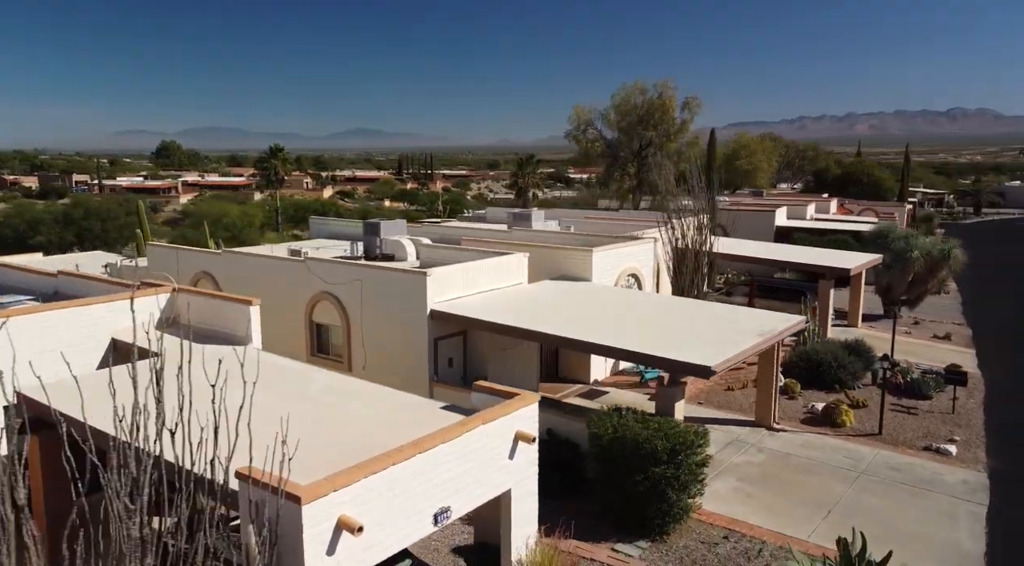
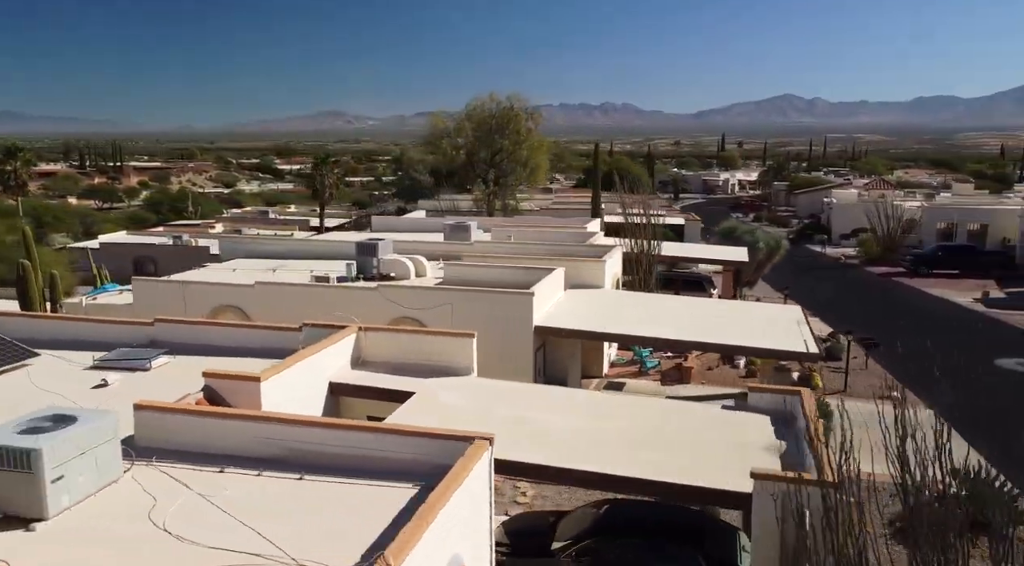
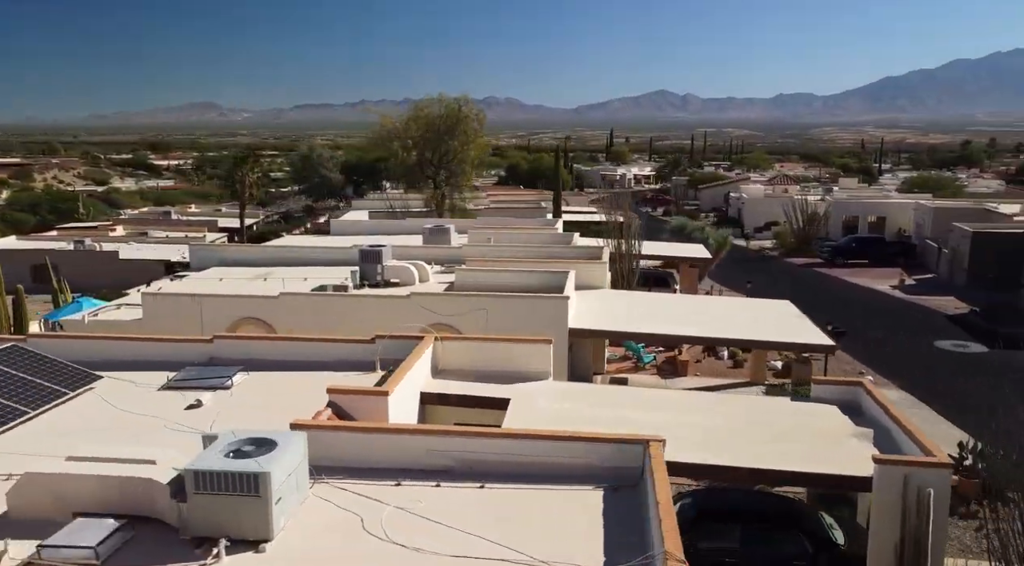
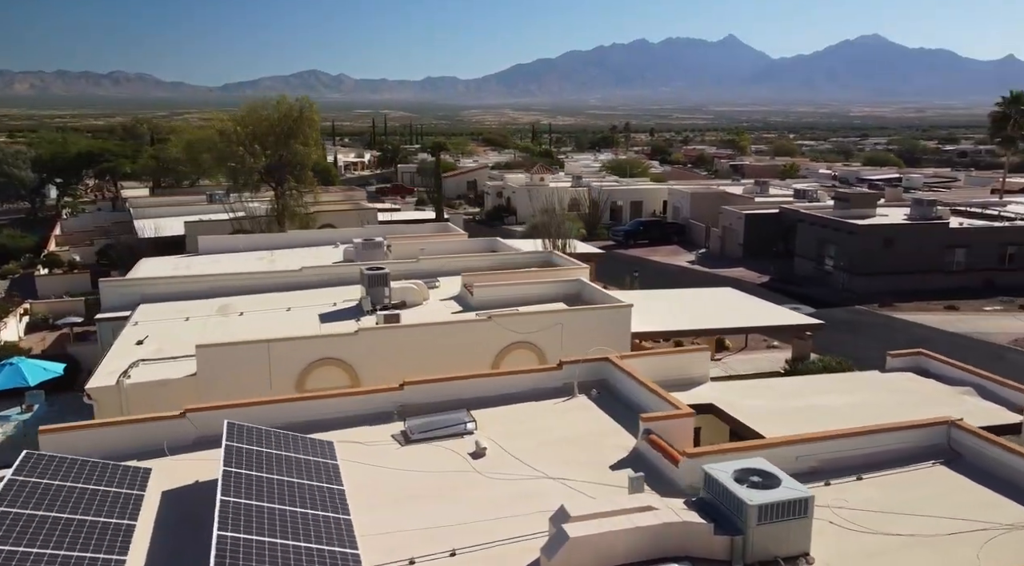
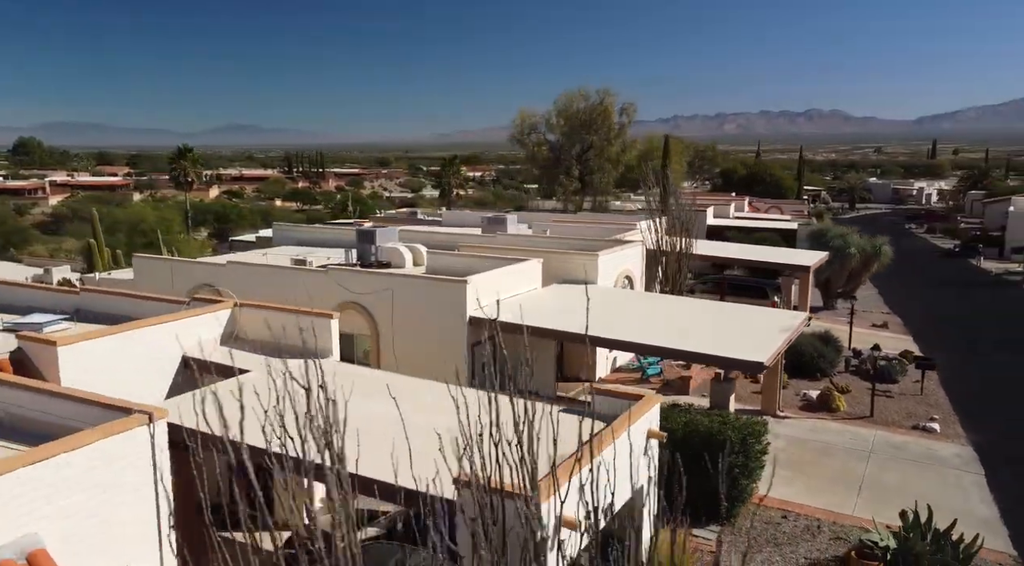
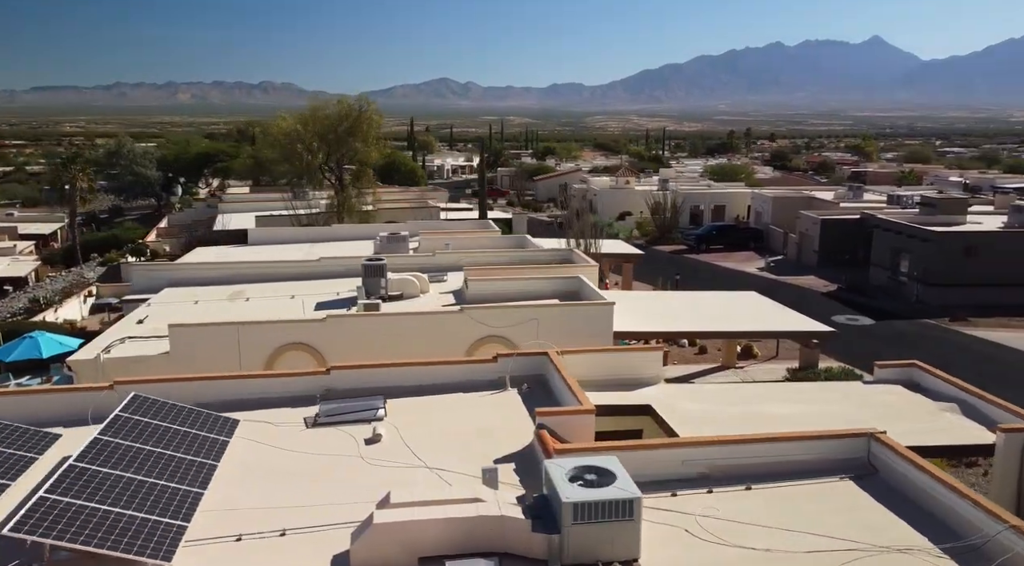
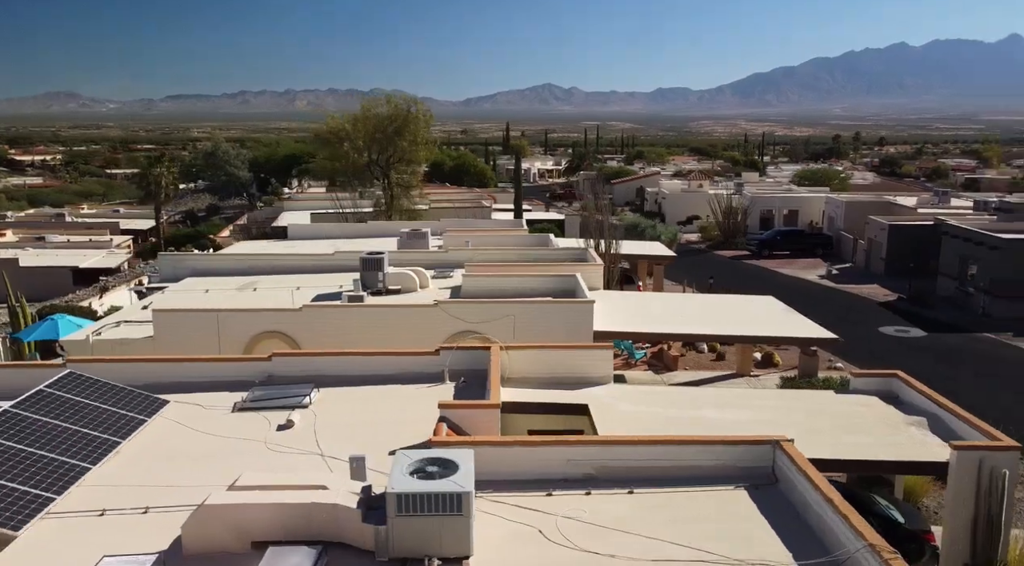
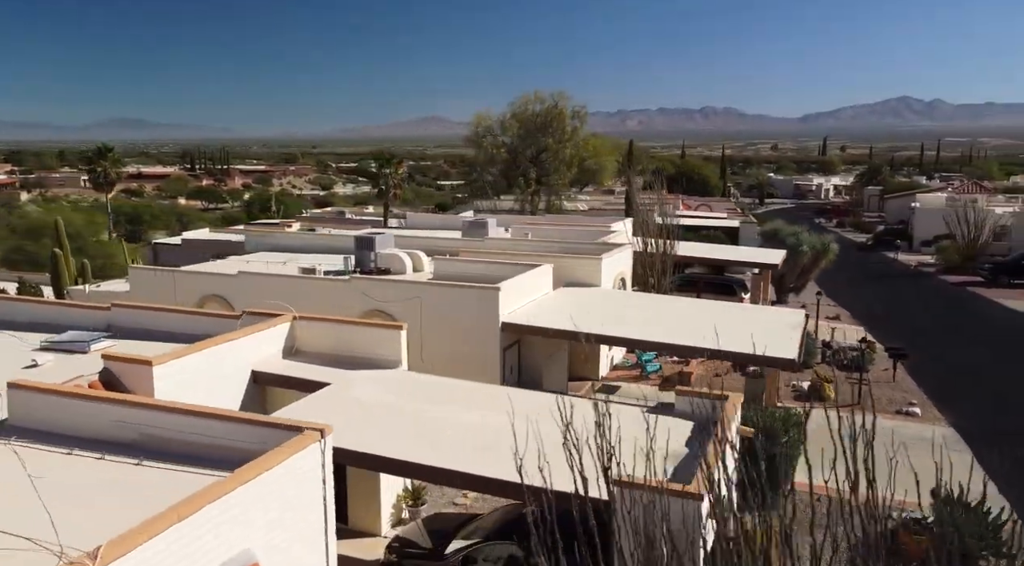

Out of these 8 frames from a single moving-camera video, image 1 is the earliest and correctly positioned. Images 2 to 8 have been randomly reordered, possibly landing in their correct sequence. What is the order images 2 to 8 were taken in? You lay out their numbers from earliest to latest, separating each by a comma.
5, 8, 2, 3, 7, 6, 4
